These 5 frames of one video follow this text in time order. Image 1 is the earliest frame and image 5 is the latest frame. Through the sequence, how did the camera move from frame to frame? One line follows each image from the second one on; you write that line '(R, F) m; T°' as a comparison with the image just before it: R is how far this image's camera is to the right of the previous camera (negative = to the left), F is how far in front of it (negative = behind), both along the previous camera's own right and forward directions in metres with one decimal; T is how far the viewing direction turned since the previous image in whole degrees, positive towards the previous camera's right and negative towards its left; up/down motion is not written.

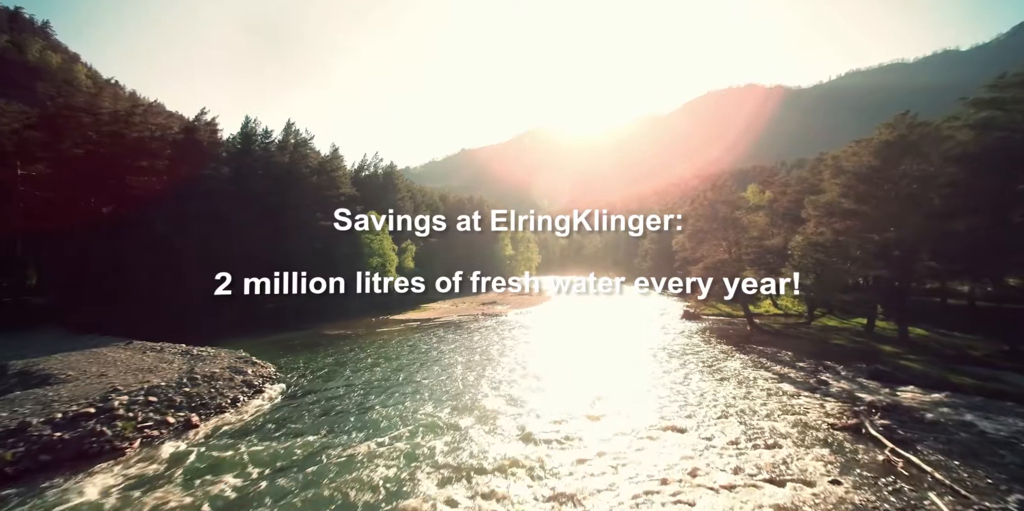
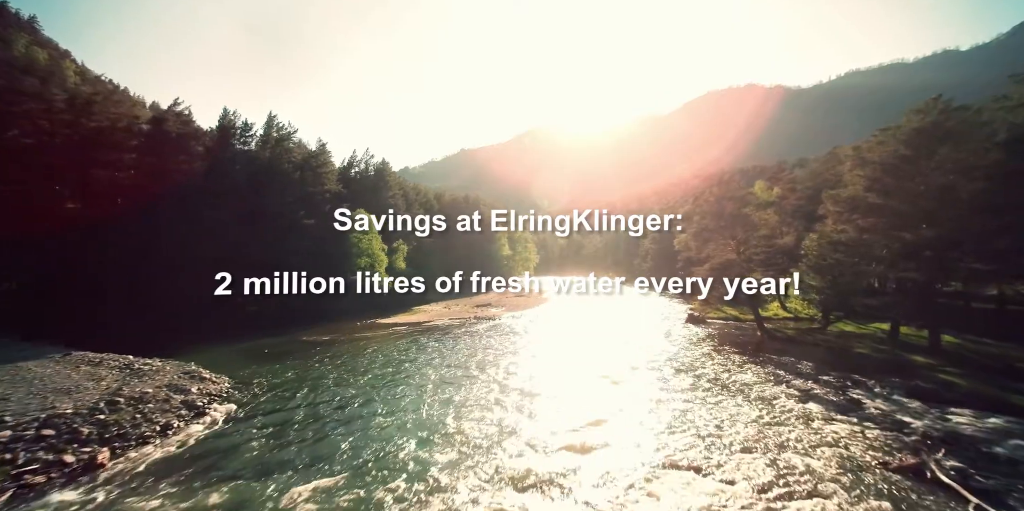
(+0.5, +2.9) m; 0°
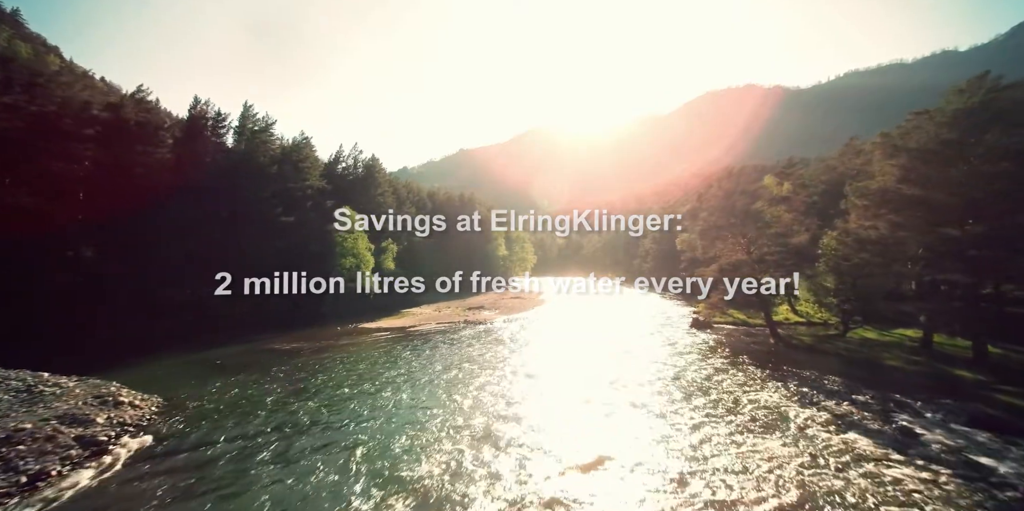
(+0.6, +3.4) m; 0°
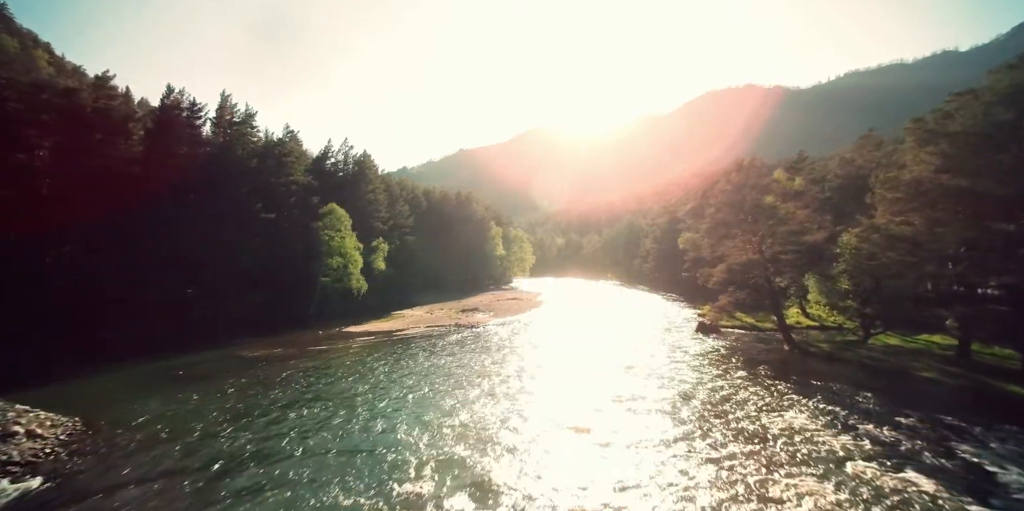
(+0.5, +2.9) m; 0°
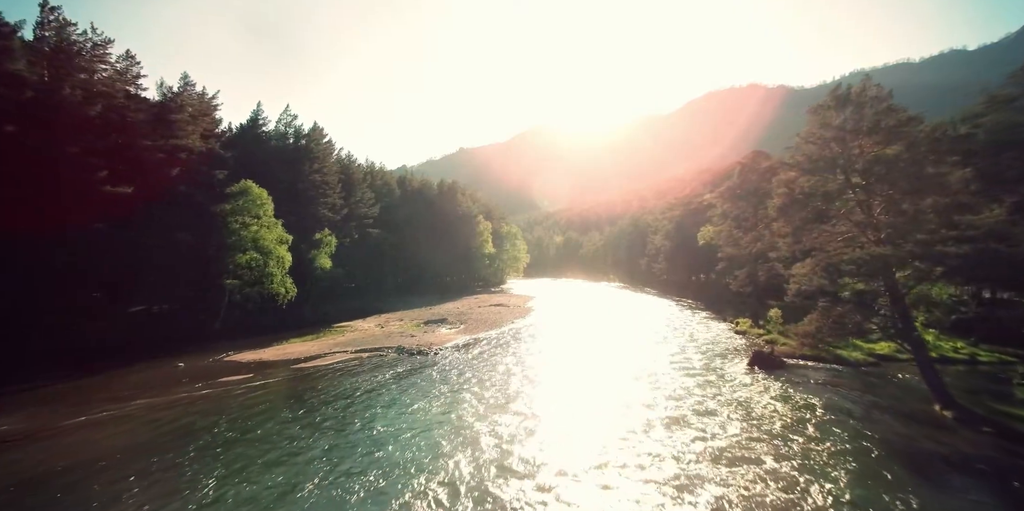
(+2.1, +14.8) m; 0°
